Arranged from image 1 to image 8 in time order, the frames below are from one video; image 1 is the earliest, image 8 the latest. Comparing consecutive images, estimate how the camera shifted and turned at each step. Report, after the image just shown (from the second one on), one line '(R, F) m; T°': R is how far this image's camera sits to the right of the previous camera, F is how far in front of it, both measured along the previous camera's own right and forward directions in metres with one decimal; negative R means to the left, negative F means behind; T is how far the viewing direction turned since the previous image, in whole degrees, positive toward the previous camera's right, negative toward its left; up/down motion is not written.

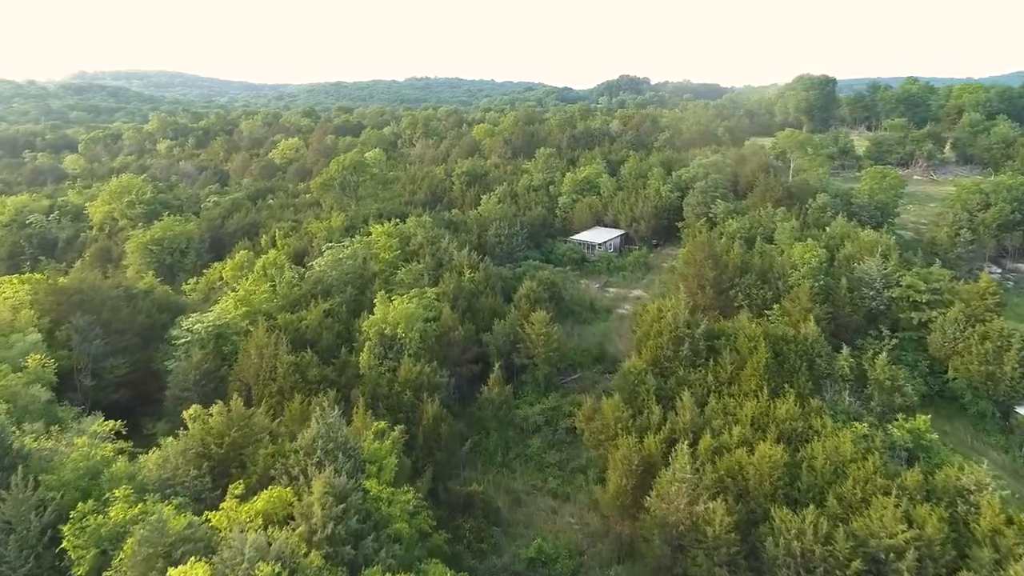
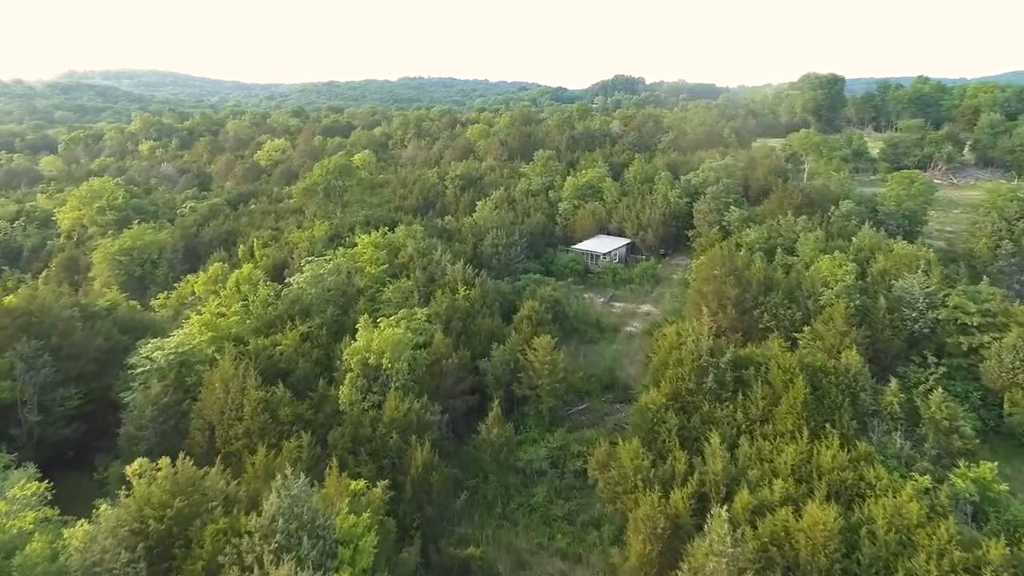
(-0.2, +3.3) m; 0°
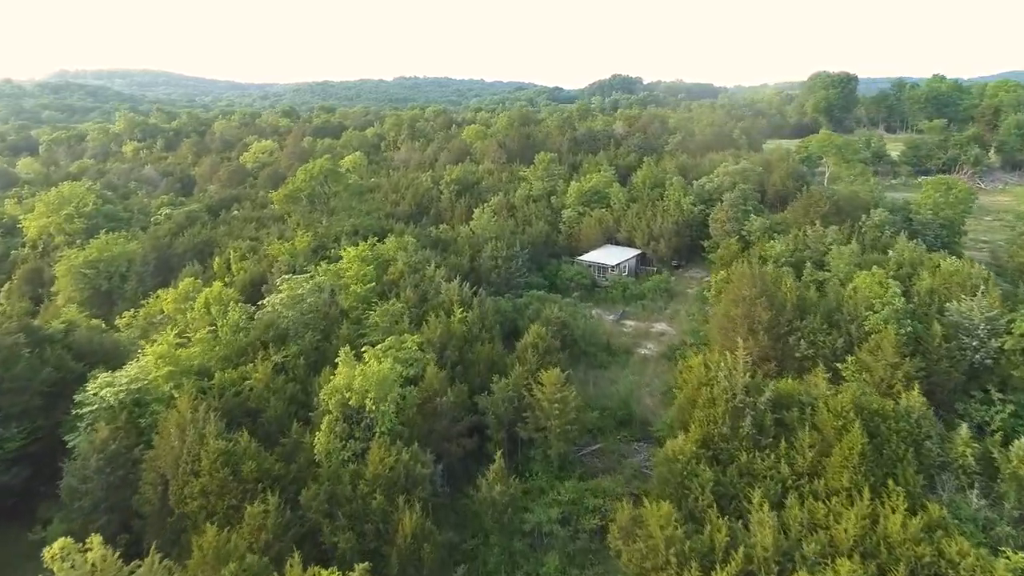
(-0.2, +3.4) m; 0°
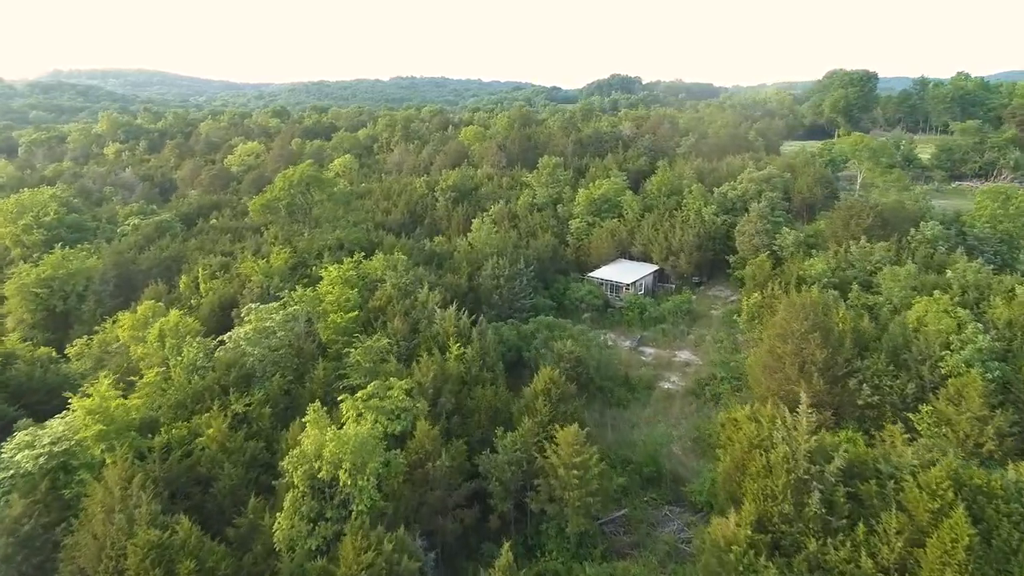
(-0.3, +4.1) m; 0°
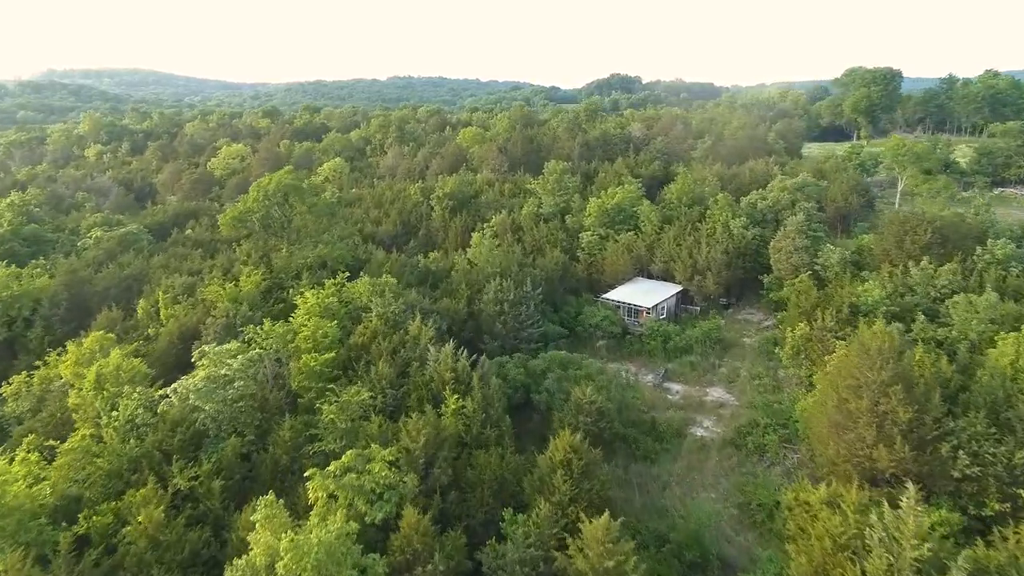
(-0.3, +4.2) m; 0°
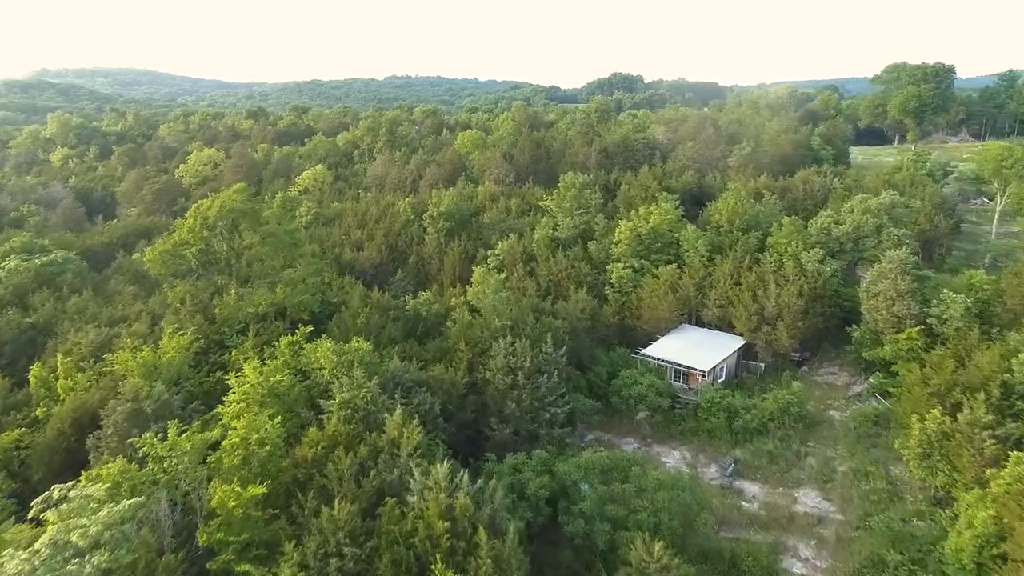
(-0.5, +7.2) m; 0°
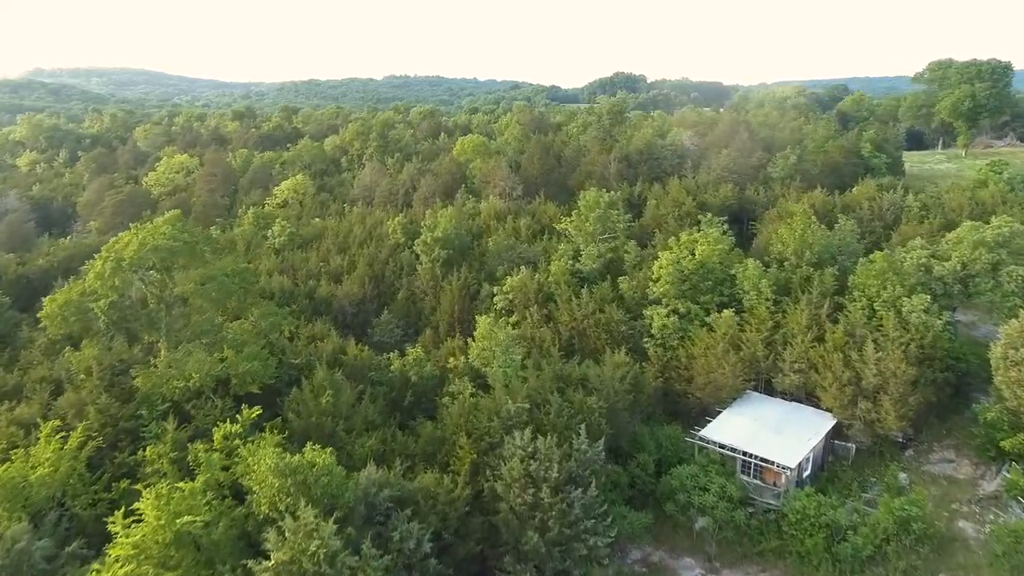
(-0.4, +6.0) m; 0°
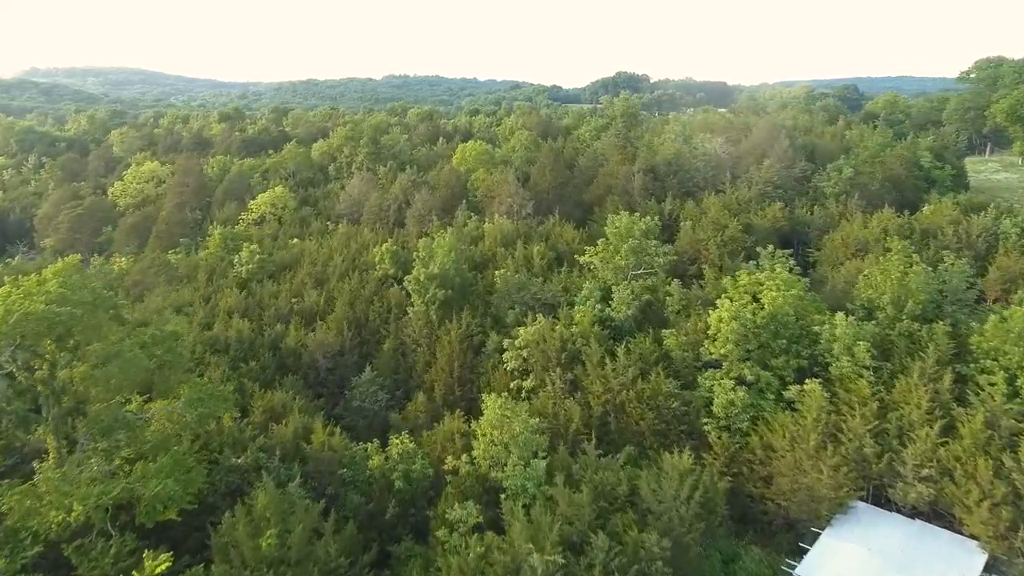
(-0.4, +5.4) m; 0°
